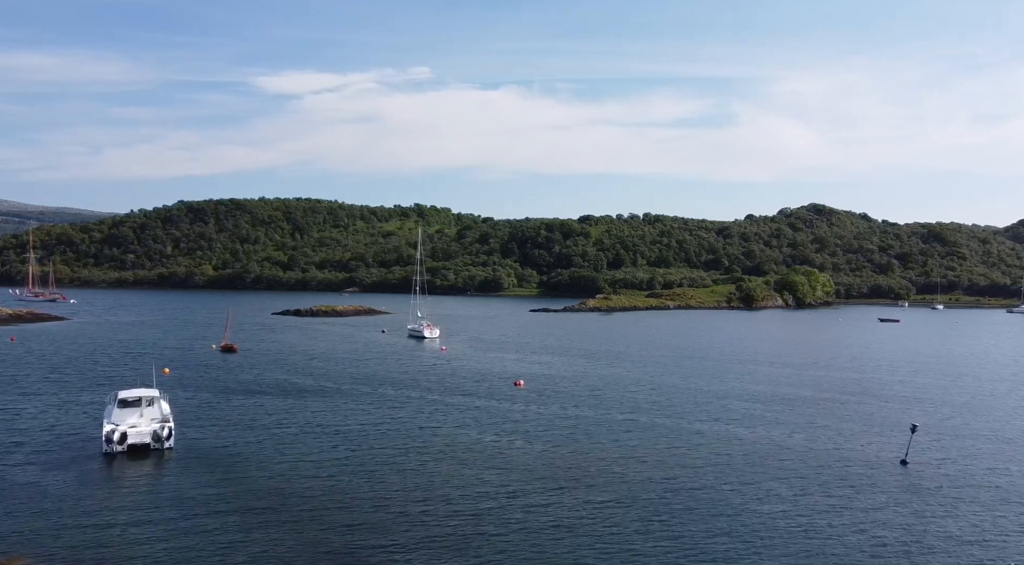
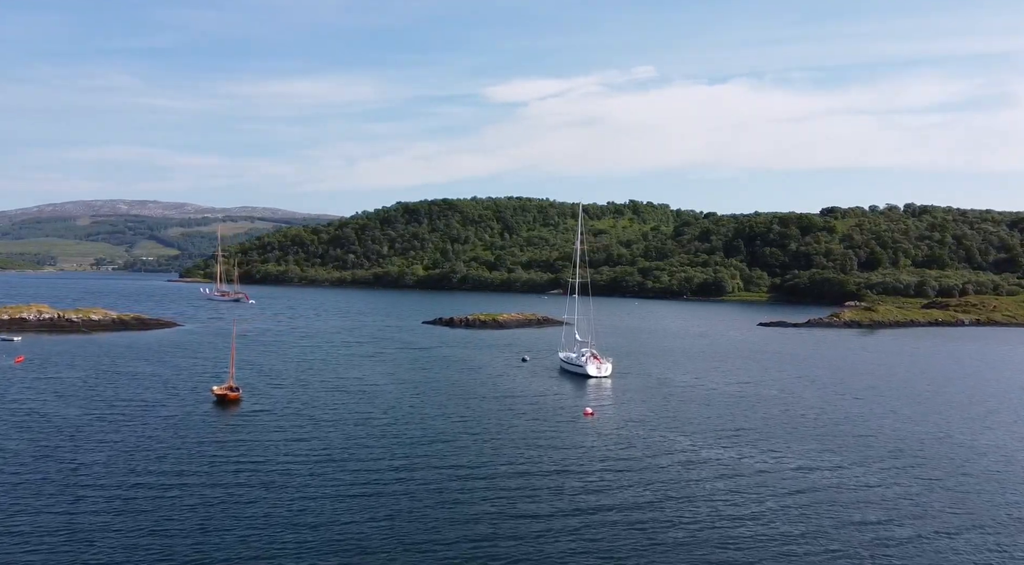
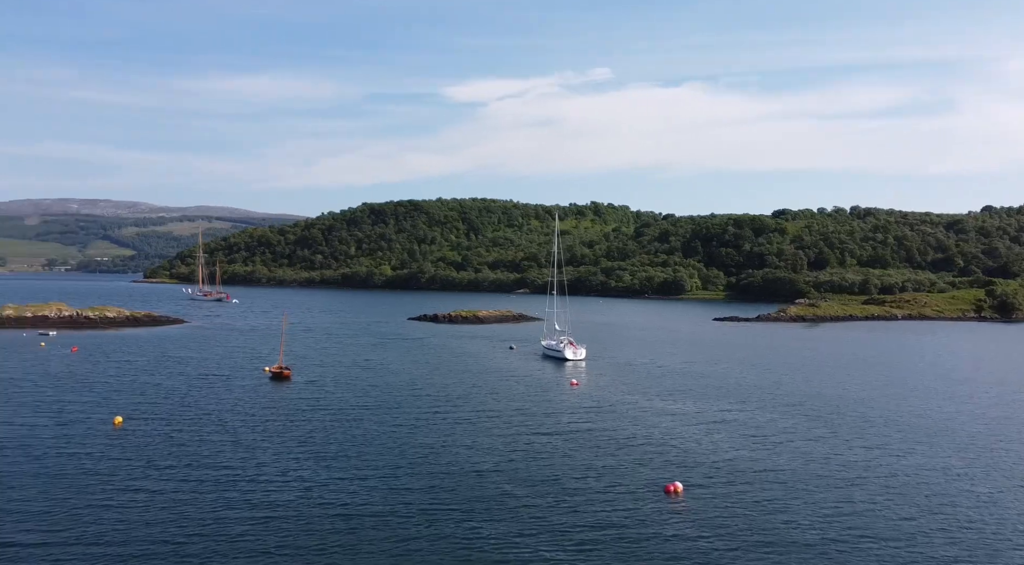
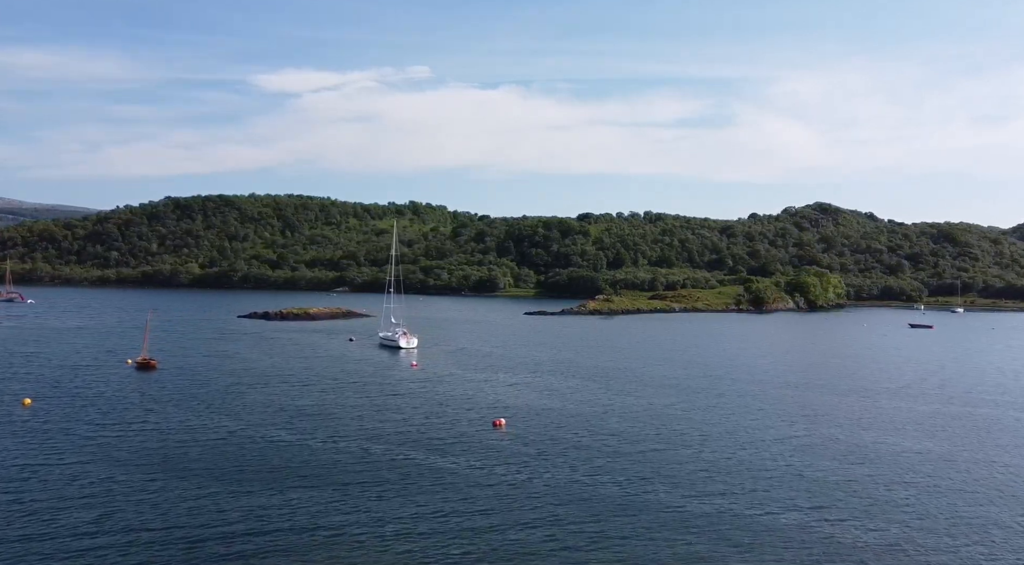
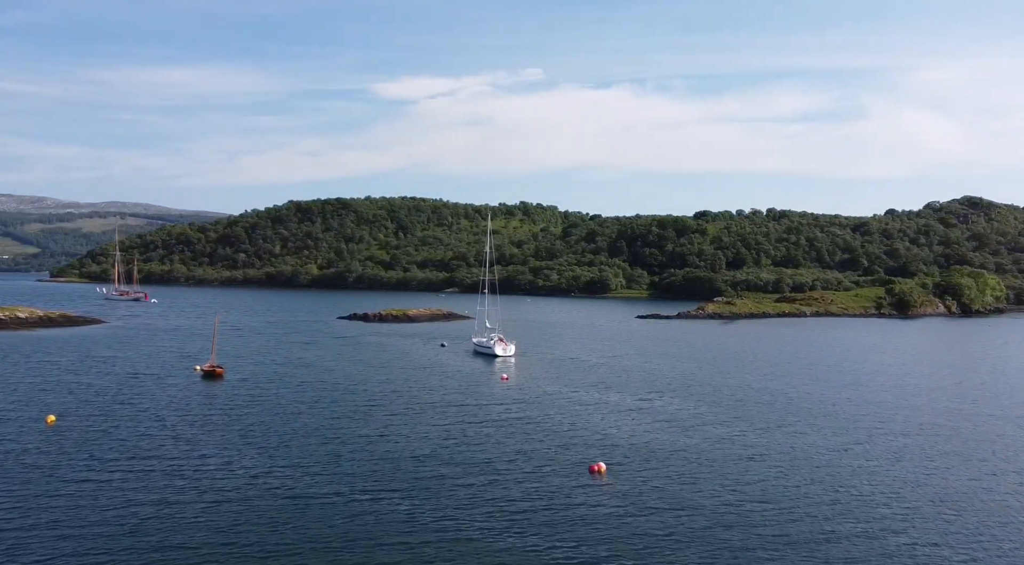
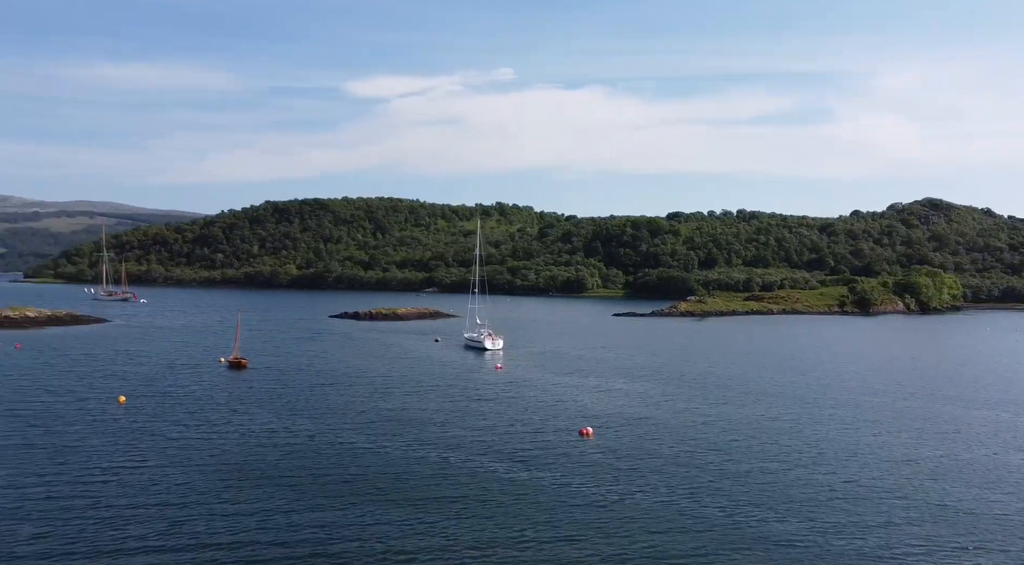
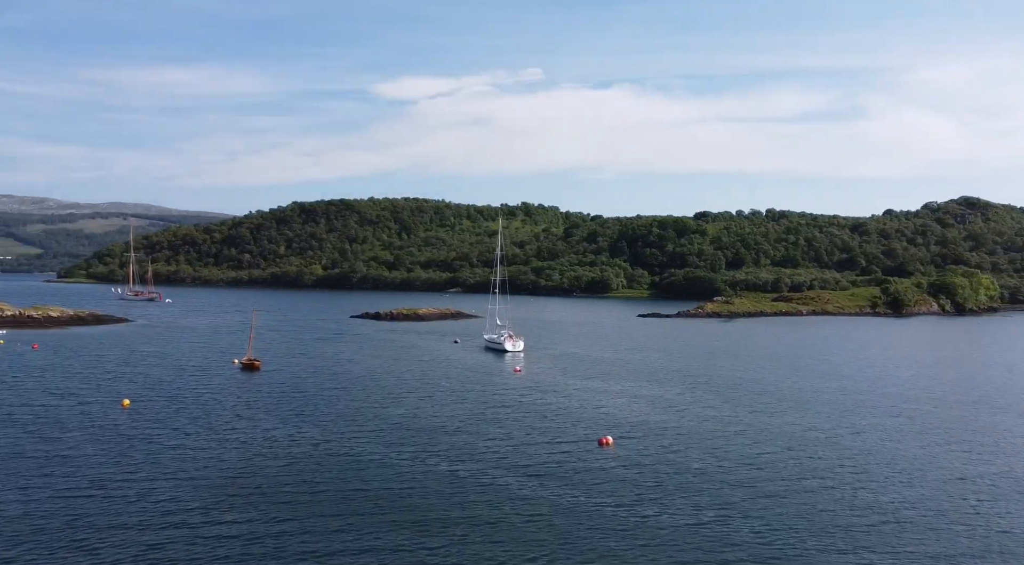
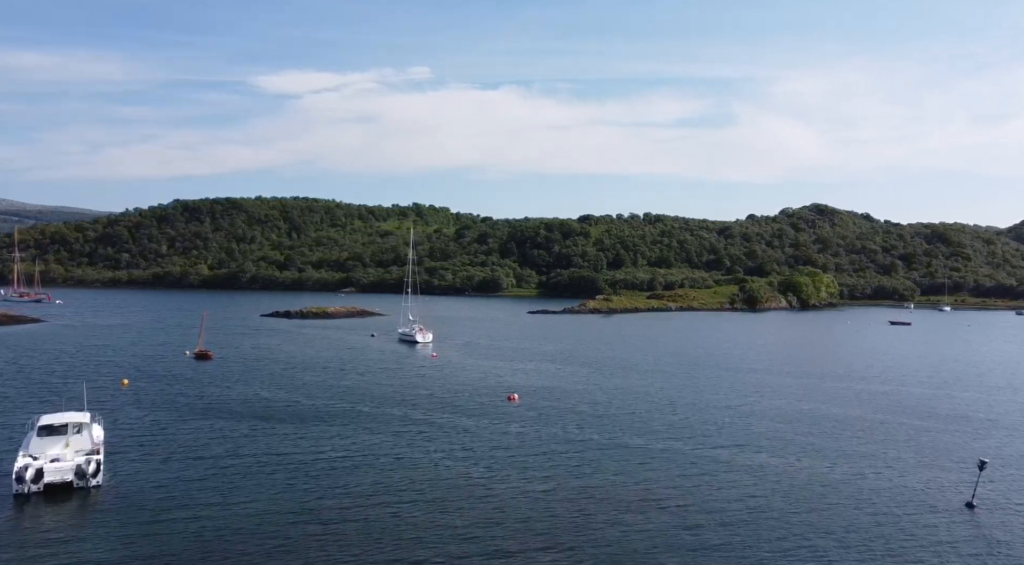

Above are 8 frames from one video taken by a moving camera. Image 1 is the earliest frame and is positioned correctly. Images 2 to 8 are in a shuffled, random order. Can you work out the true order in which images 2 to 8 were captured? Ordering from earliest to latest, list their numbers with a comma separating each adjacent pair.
8, 4, 6, 7, 5, 3, 2
